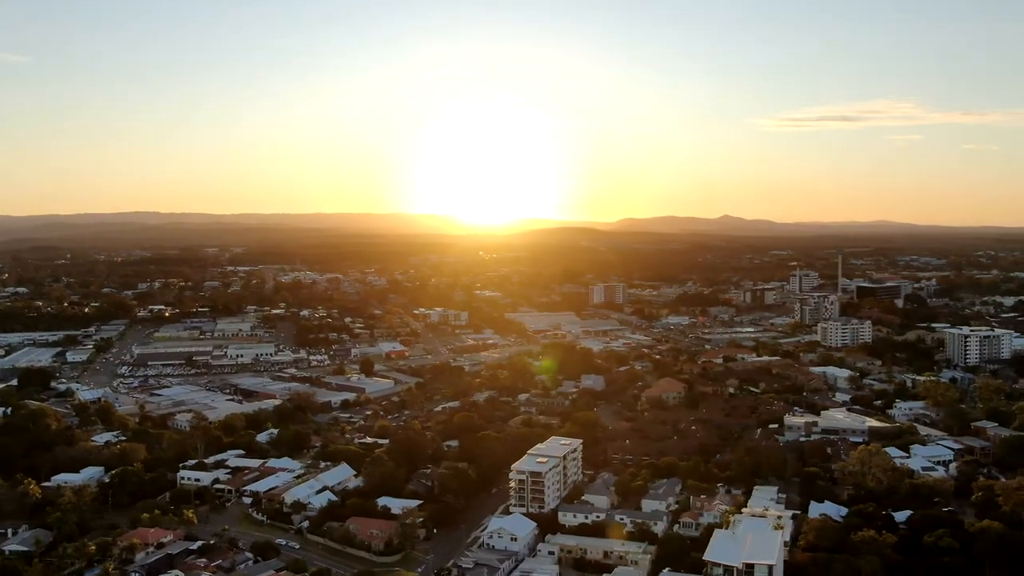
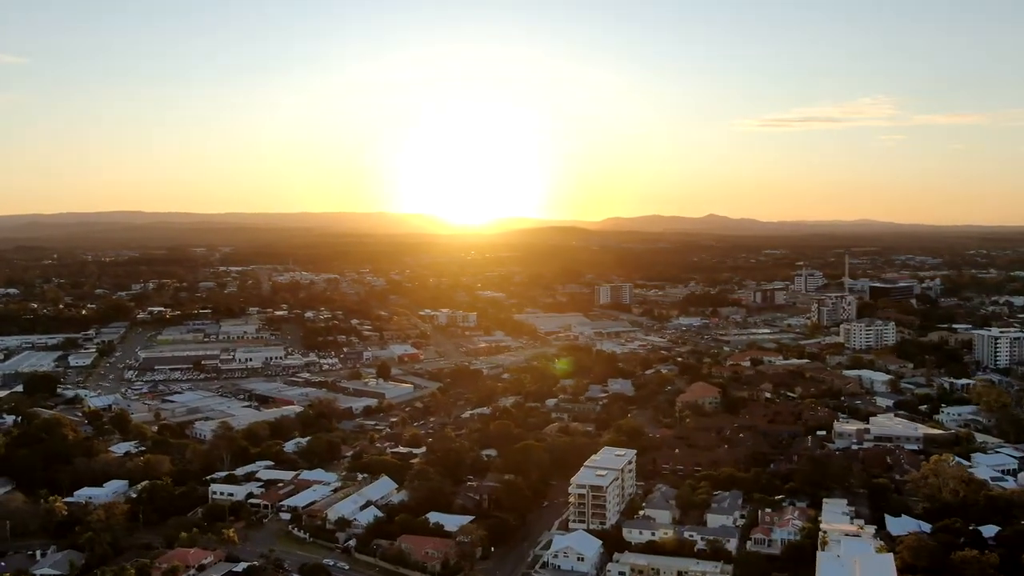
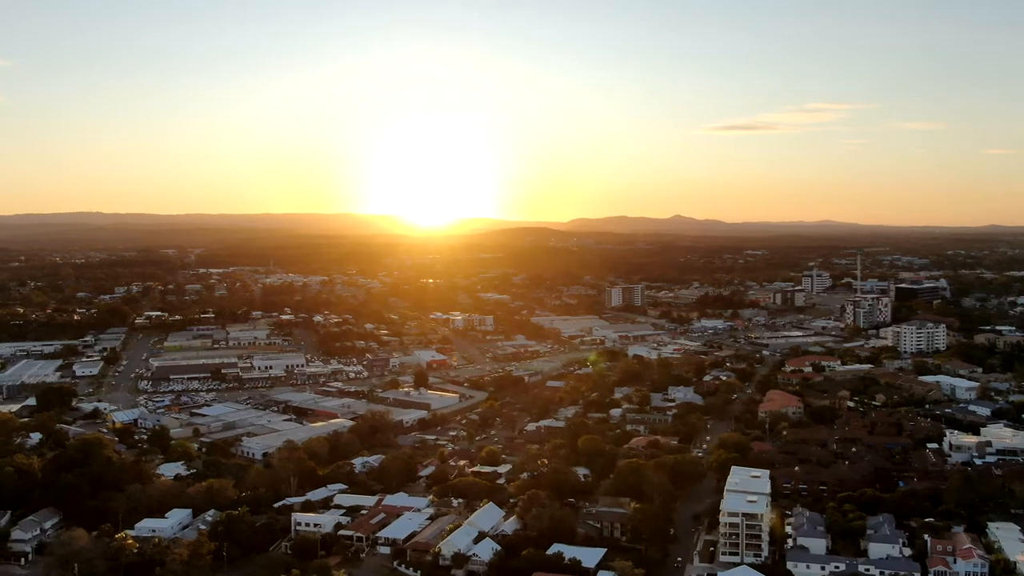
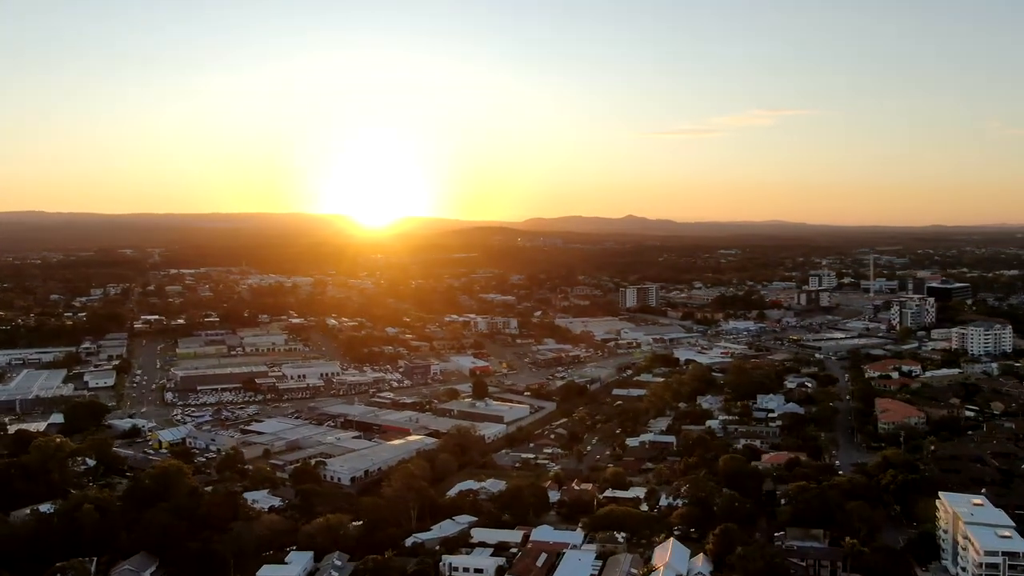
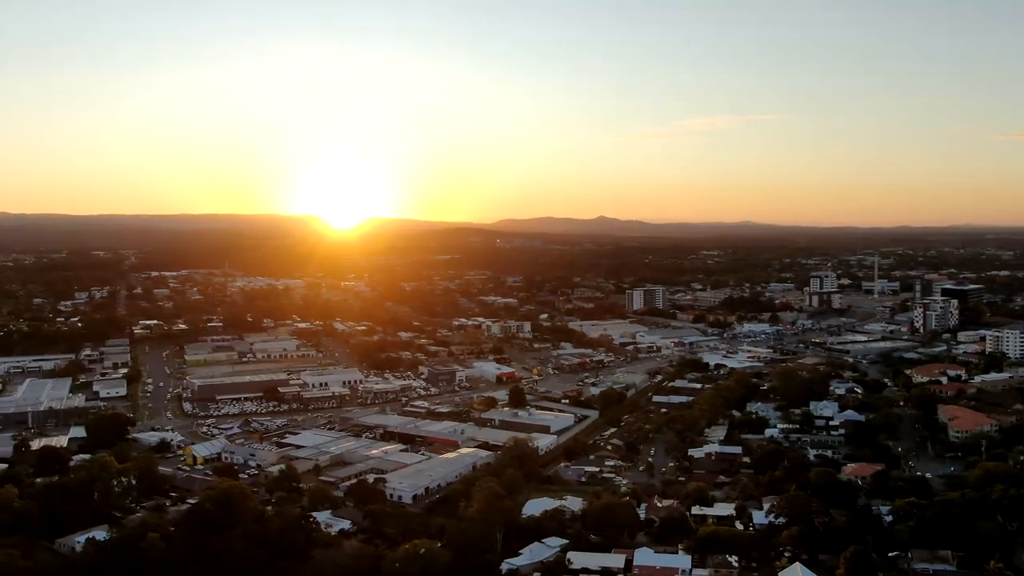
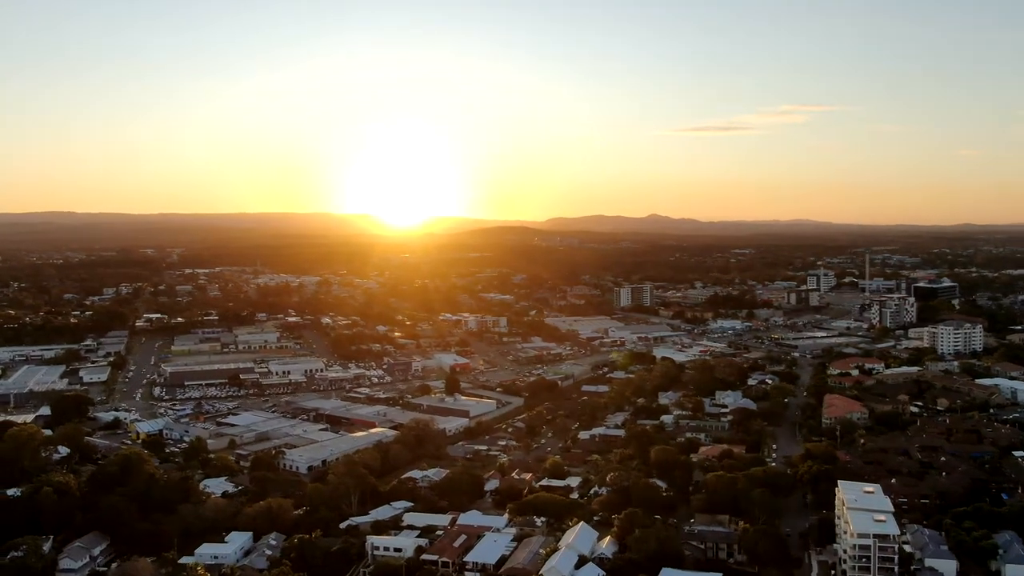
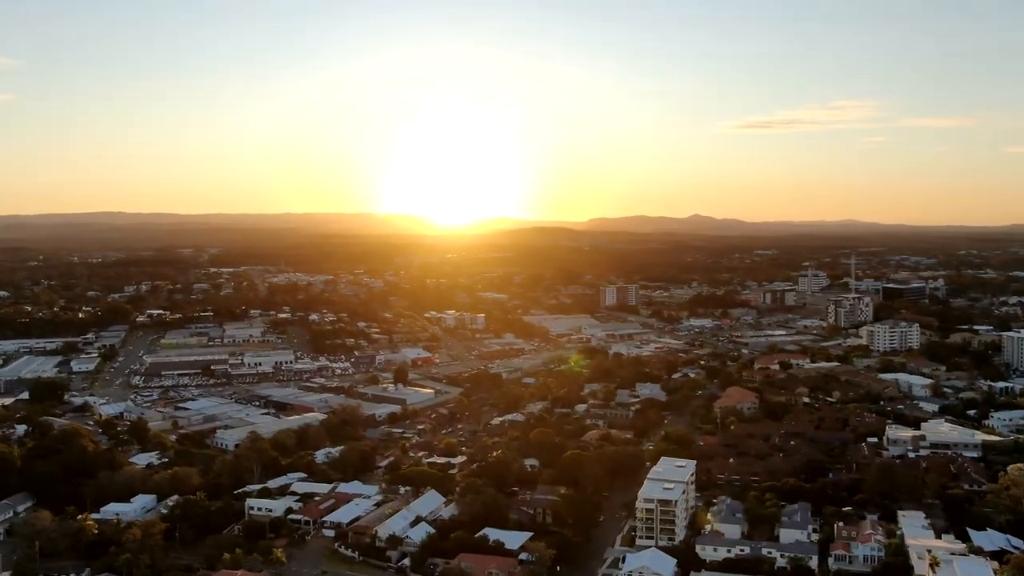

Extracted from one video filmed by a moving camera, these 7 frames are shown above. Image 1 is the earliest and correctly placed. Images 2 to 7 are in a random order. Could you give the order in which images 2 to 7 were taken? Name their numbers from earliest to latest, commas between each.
2, 7, 3, 6, 4, 5
